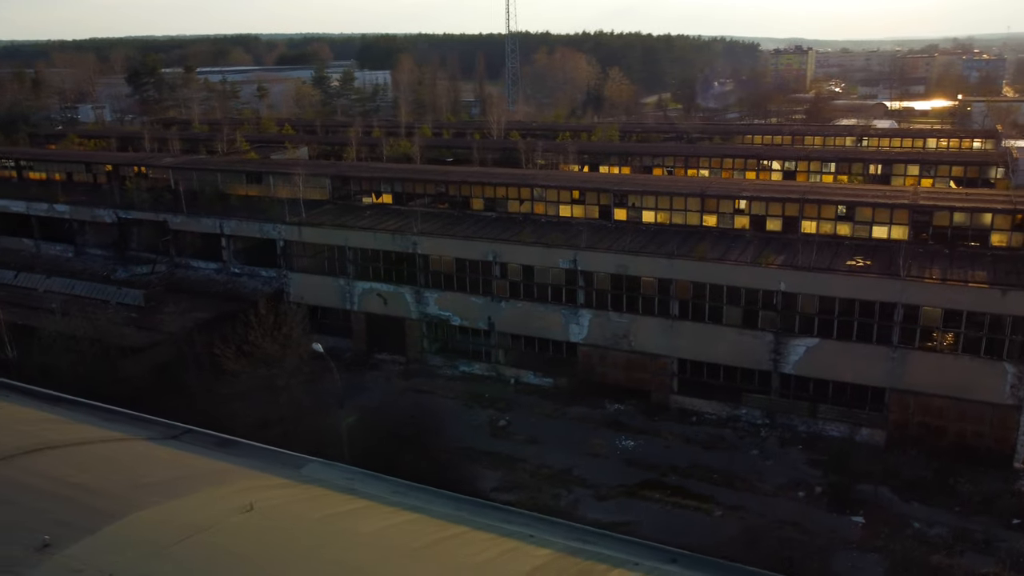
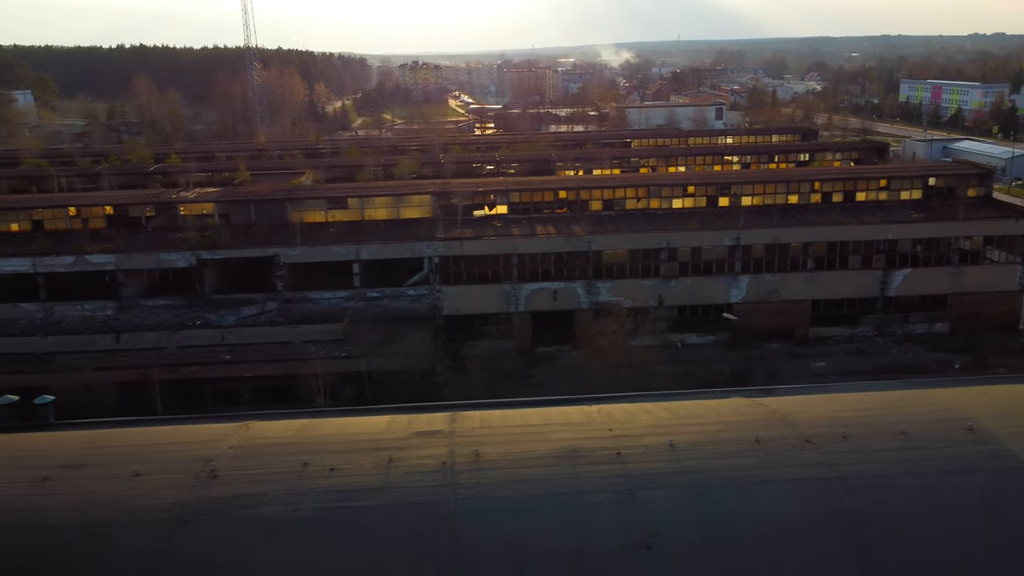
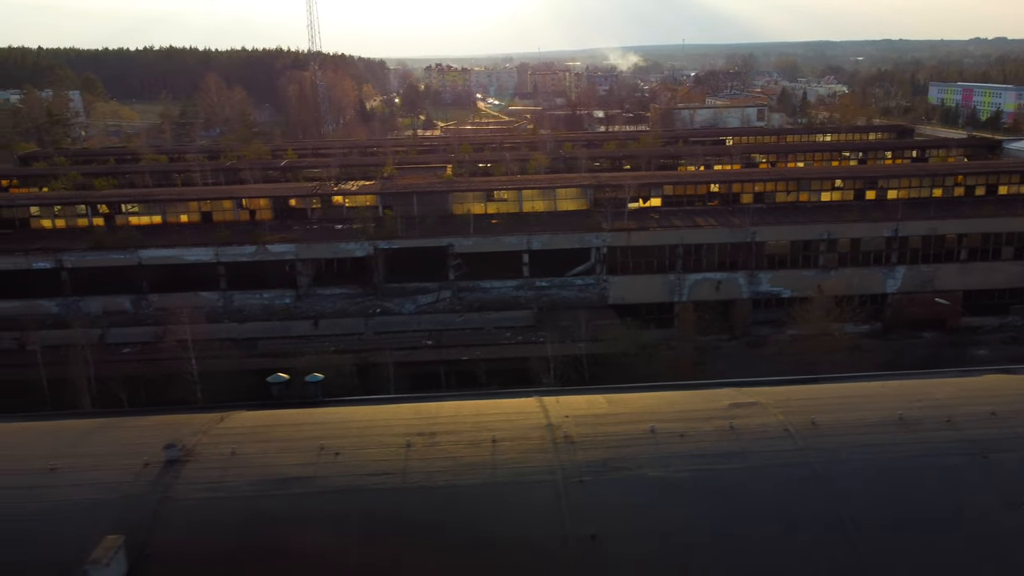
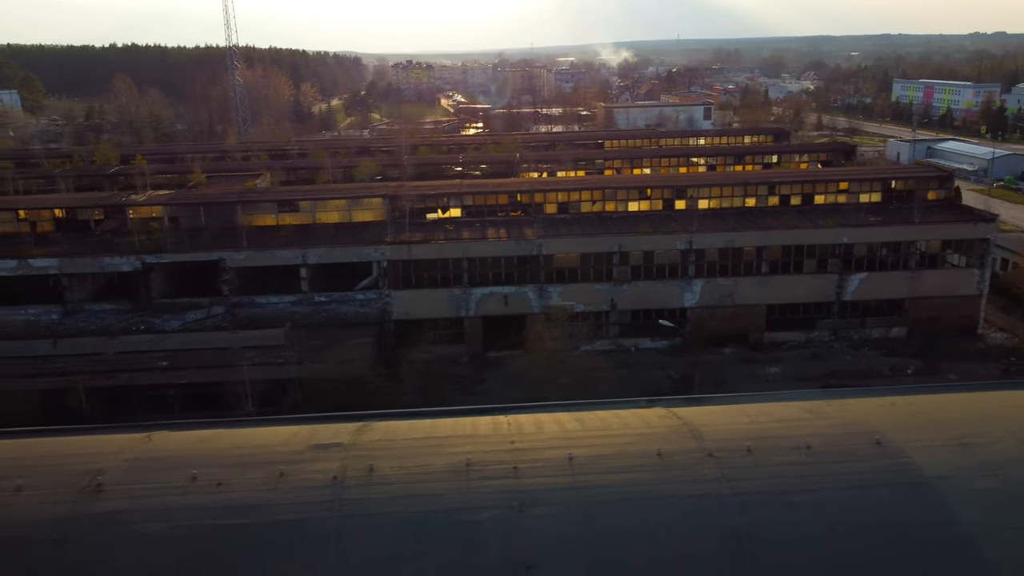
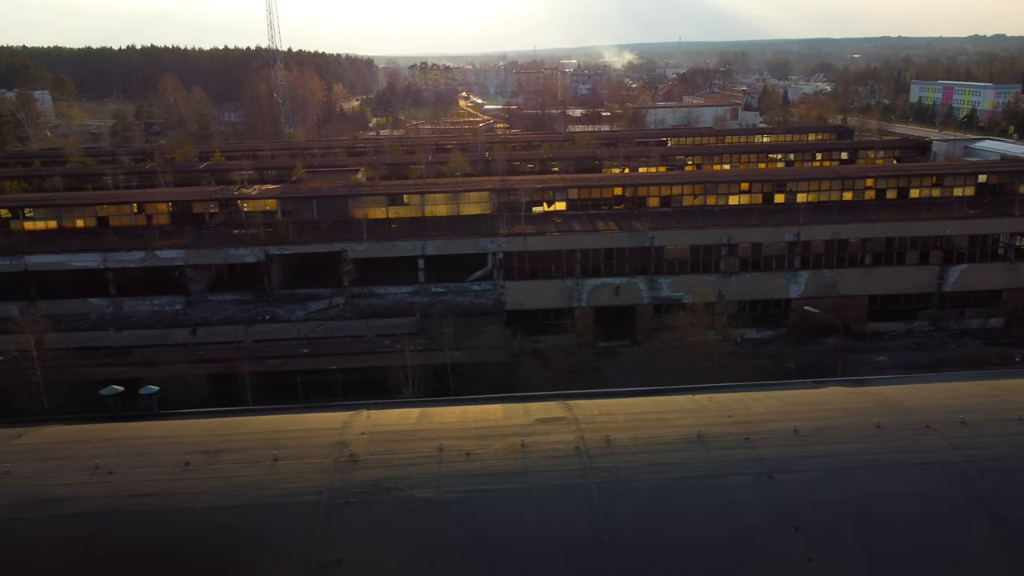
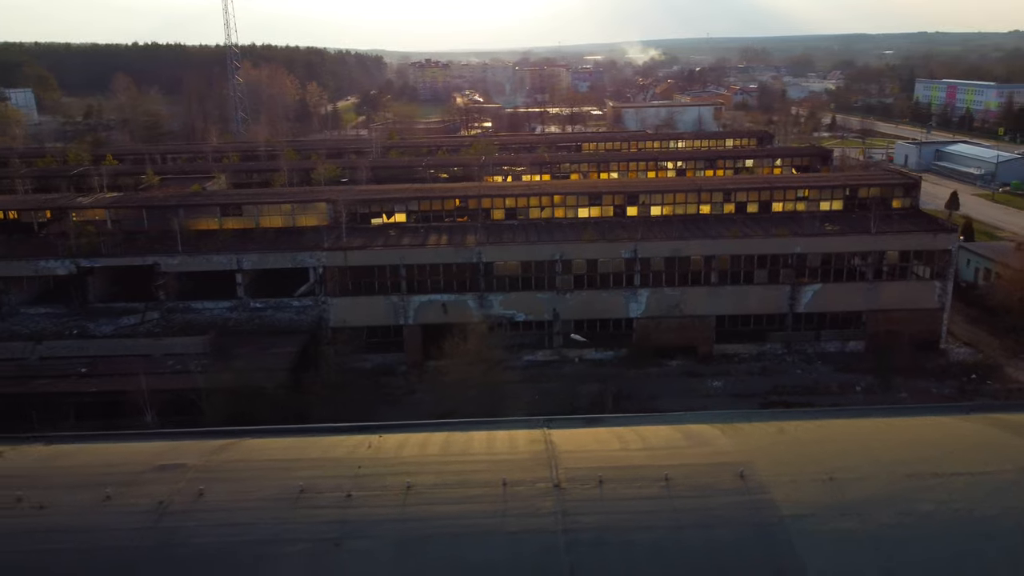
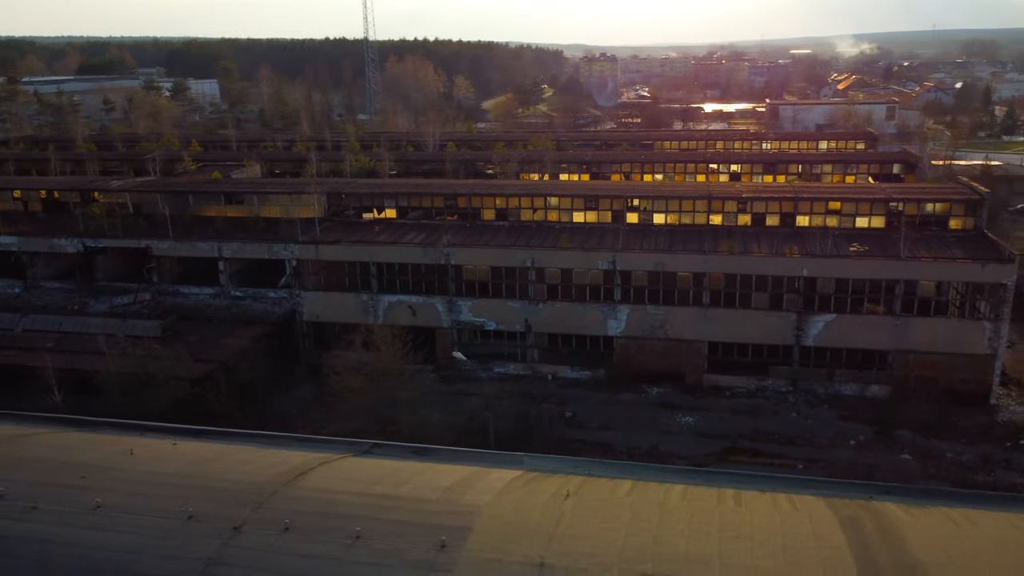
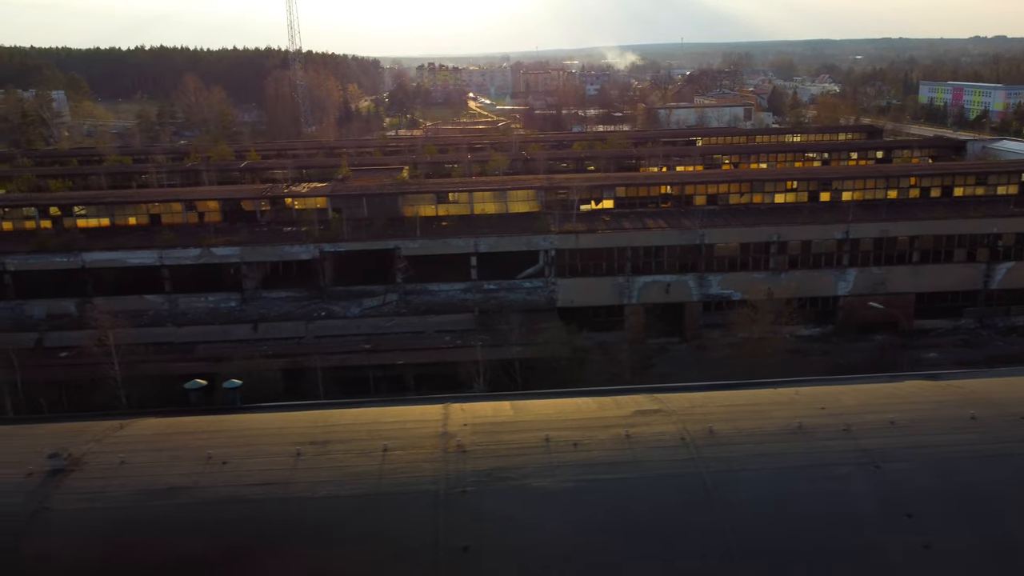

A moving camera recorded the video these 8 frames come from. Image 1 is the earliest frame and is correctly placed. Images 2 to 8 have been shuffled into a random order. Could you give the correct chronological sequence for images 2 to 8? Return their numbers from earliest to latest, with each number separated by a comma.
7, 6, 4, 2, 5, 8, 3
